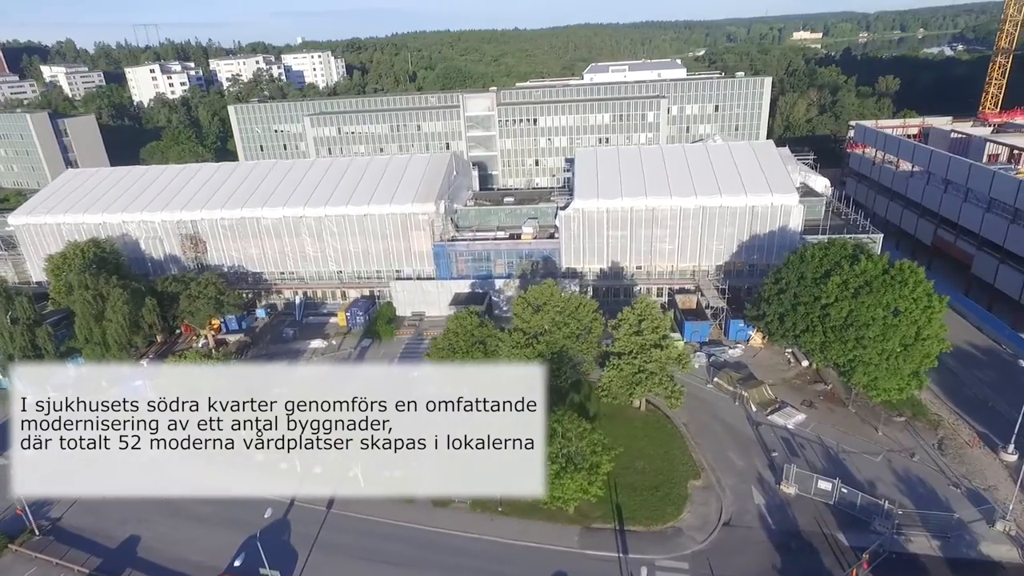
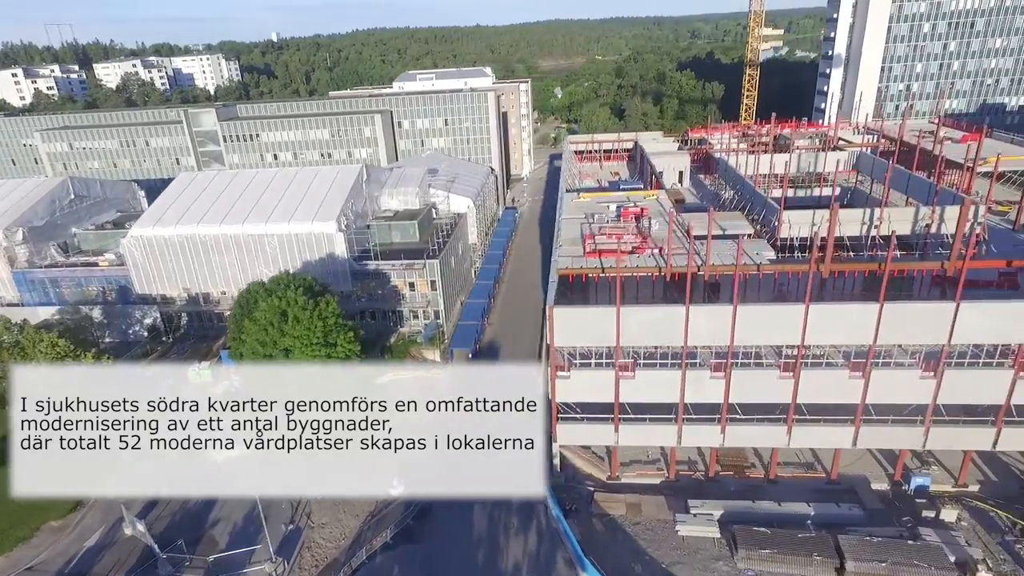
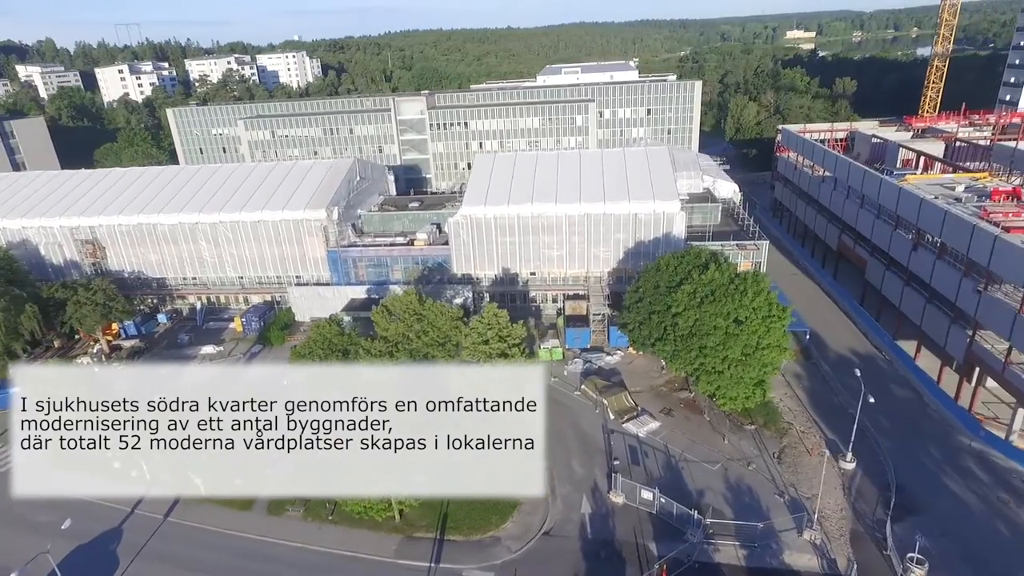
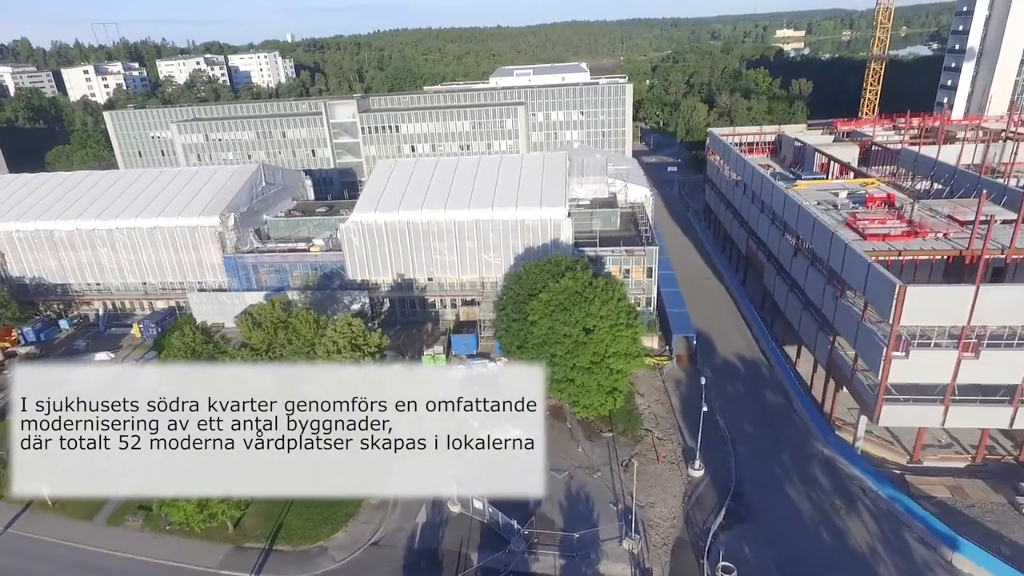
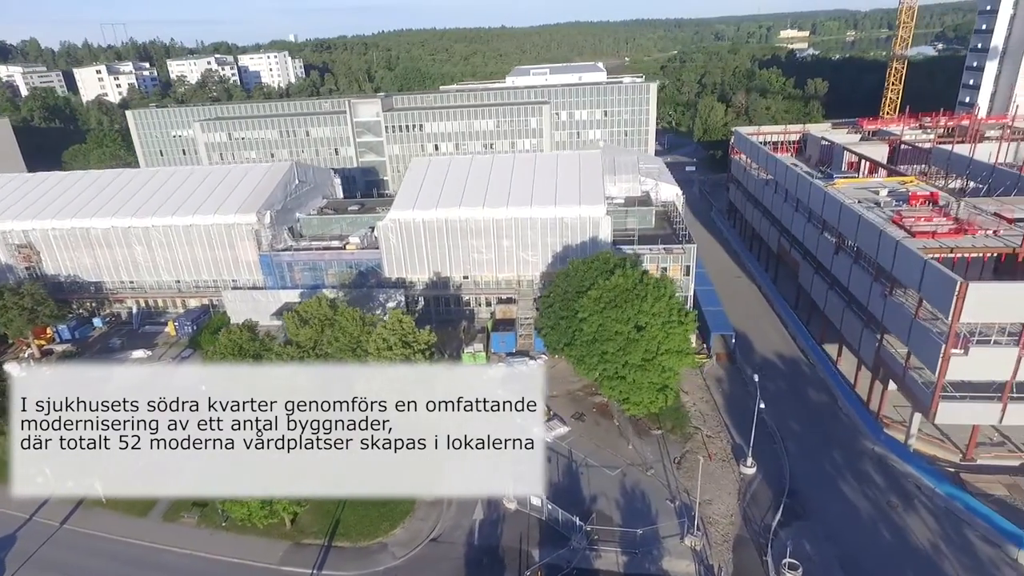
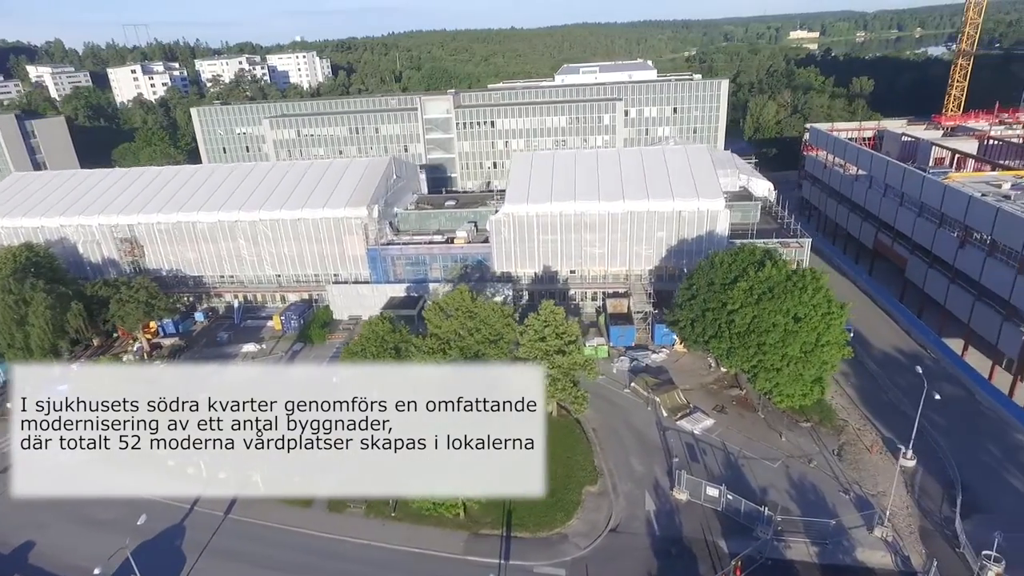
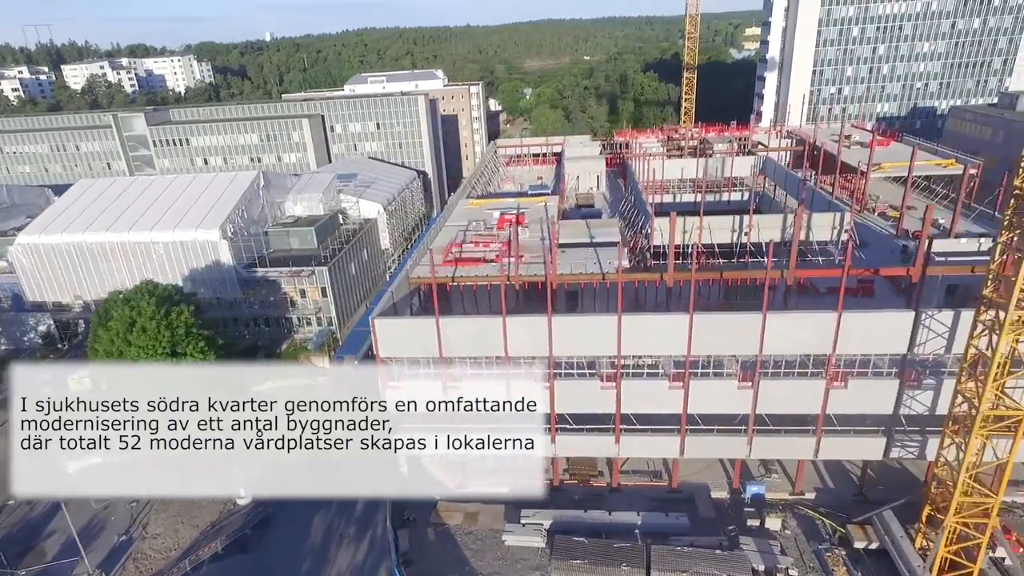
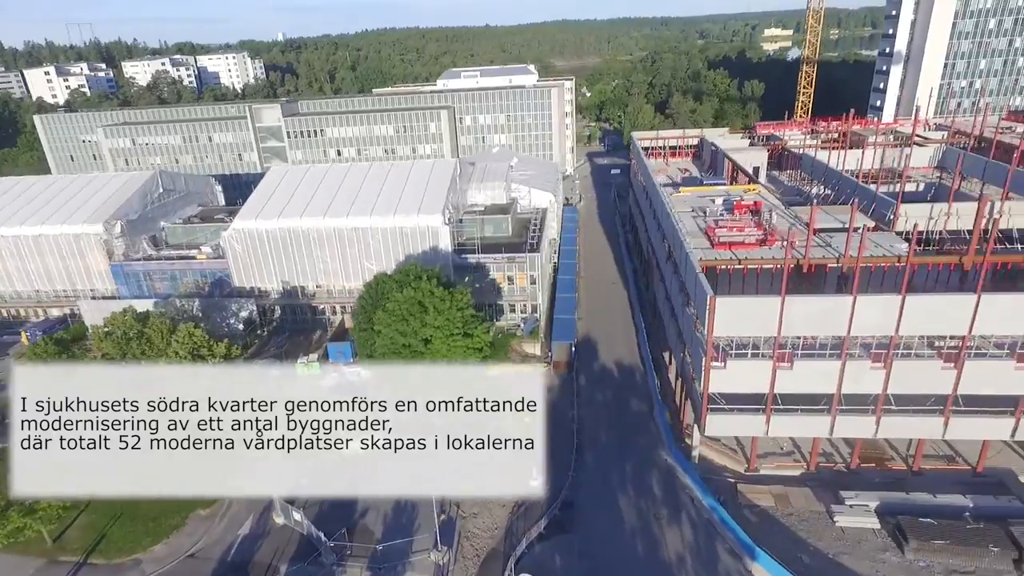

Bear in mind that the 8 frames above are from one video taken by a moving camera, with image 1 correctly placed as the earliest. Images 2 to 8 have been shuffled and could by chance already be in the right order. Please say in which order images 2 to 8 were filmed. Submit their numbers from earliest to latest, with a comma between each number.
6, 3, 5, 4, 8, 2, 7
